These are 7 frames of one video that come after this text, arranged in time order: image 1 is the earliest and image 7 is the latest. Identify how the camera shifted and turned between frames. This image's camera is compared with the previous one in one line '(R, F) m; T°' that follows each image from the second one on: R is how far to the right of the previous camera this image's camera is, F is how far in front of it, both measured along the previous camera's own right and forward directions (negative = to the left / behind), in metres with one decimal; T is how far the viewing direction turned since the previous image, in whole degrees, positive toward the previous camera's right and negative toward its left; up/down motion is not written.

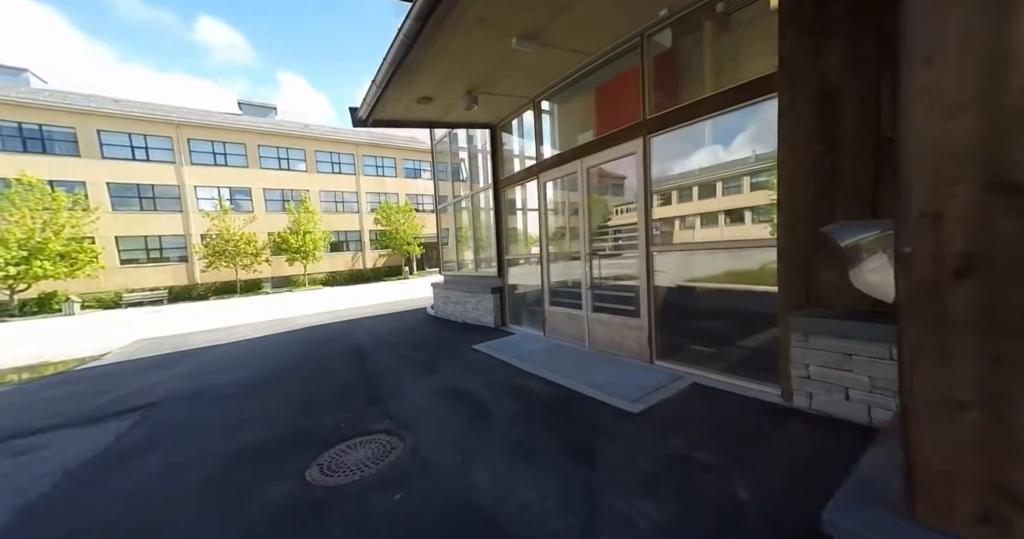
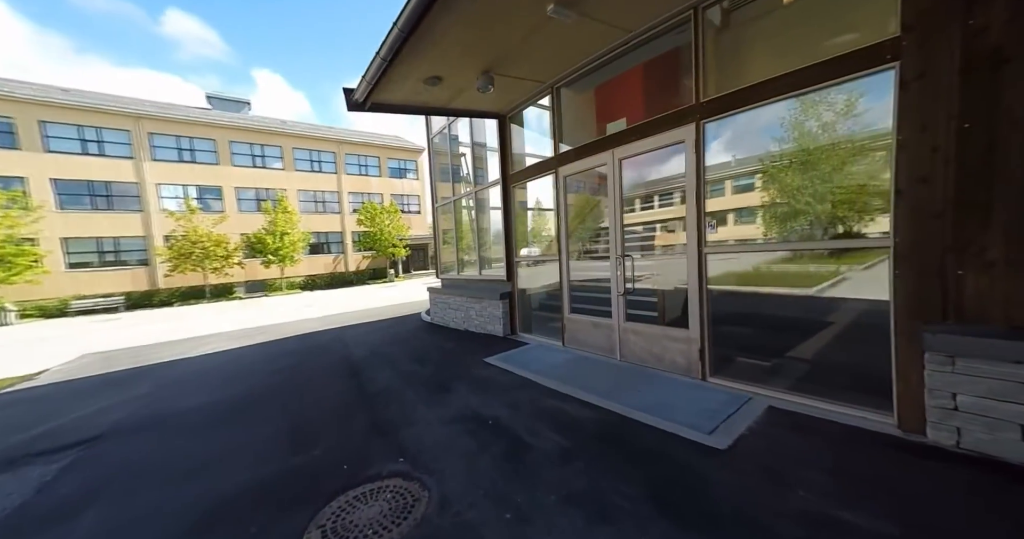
(-0.5, +0.6) m; +3°
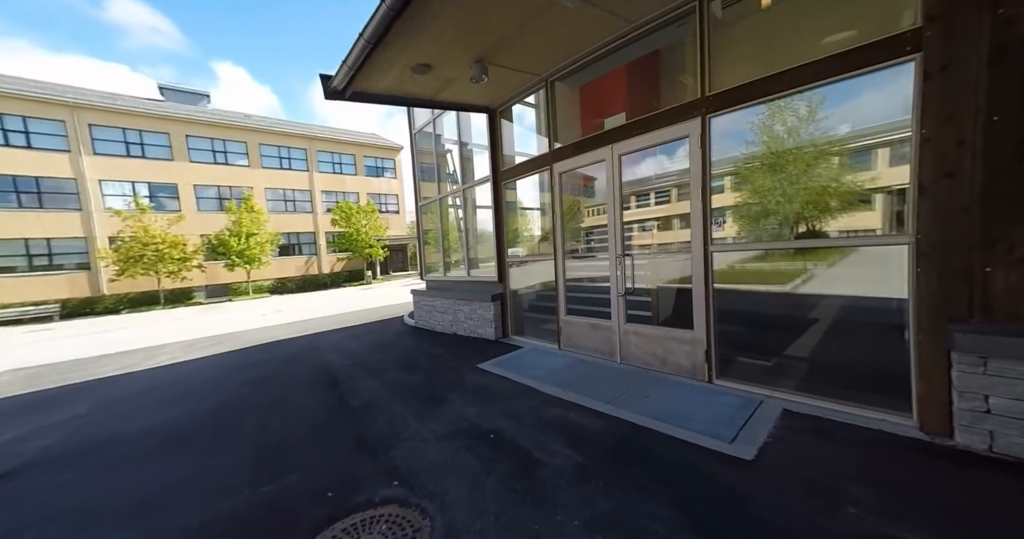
(-0.2, +0.2) m; +4°
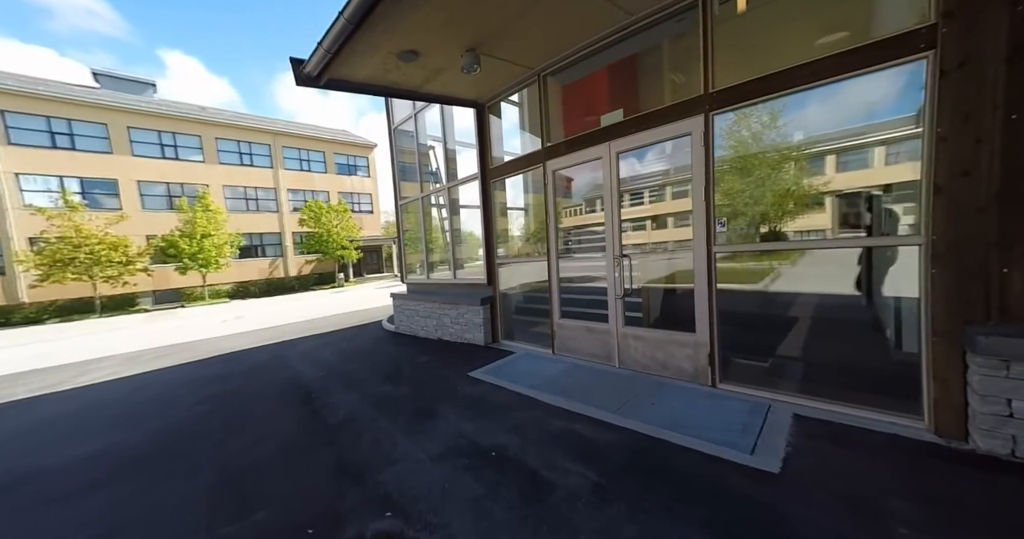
(-0.2, +0.2) m; +4°
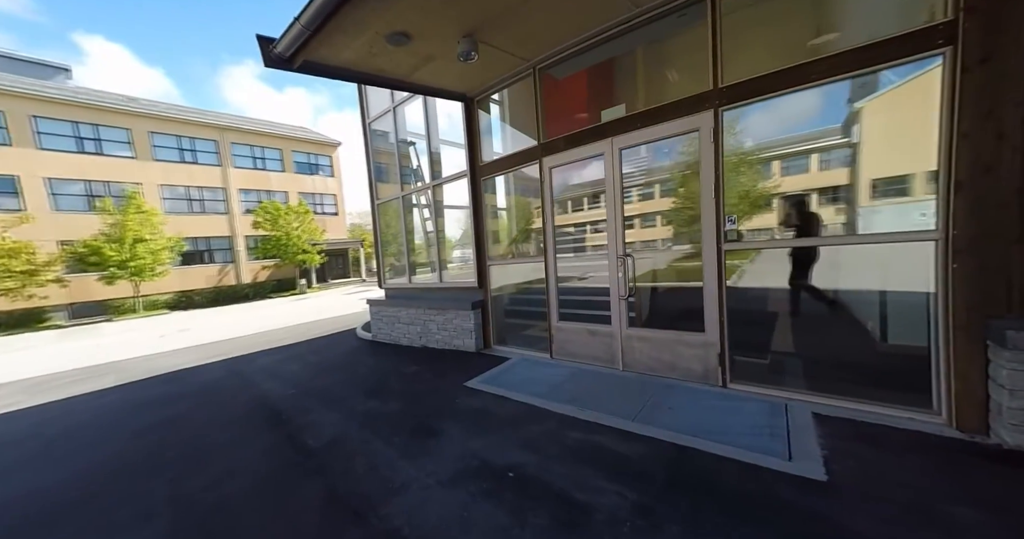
(-0.4, +0.3) m; +5°
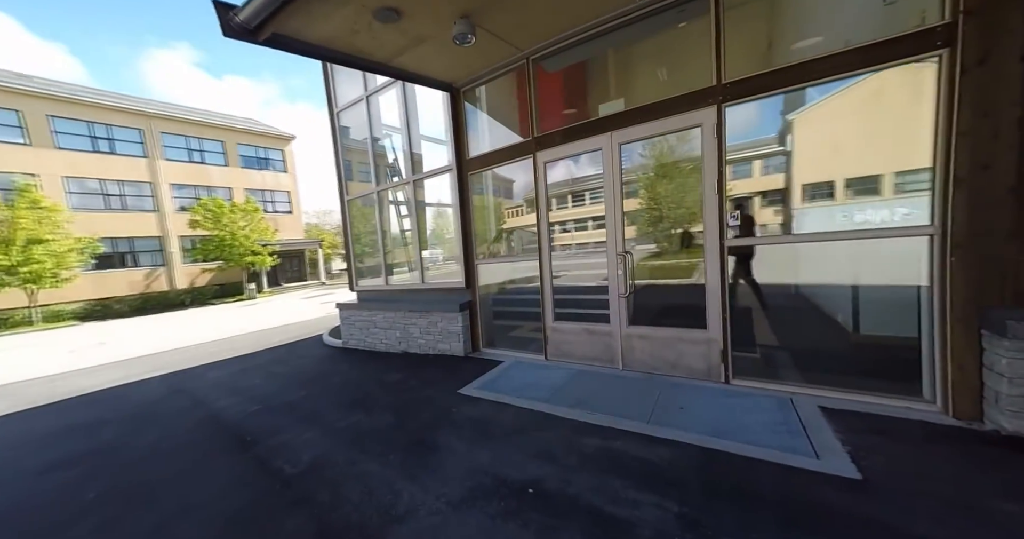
(-0.4, +0.2) m; +6°
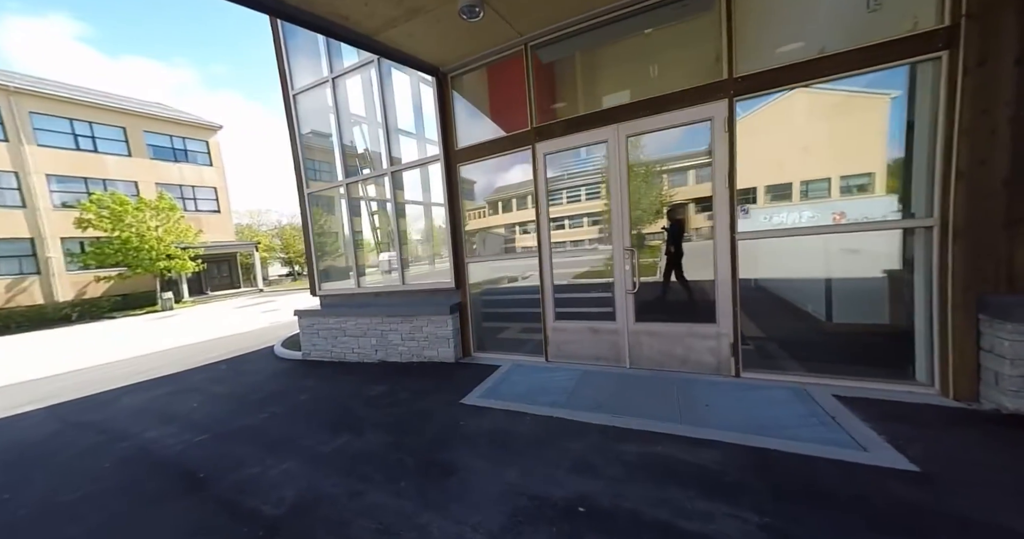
(-0.6, +0.3) m; +9°
